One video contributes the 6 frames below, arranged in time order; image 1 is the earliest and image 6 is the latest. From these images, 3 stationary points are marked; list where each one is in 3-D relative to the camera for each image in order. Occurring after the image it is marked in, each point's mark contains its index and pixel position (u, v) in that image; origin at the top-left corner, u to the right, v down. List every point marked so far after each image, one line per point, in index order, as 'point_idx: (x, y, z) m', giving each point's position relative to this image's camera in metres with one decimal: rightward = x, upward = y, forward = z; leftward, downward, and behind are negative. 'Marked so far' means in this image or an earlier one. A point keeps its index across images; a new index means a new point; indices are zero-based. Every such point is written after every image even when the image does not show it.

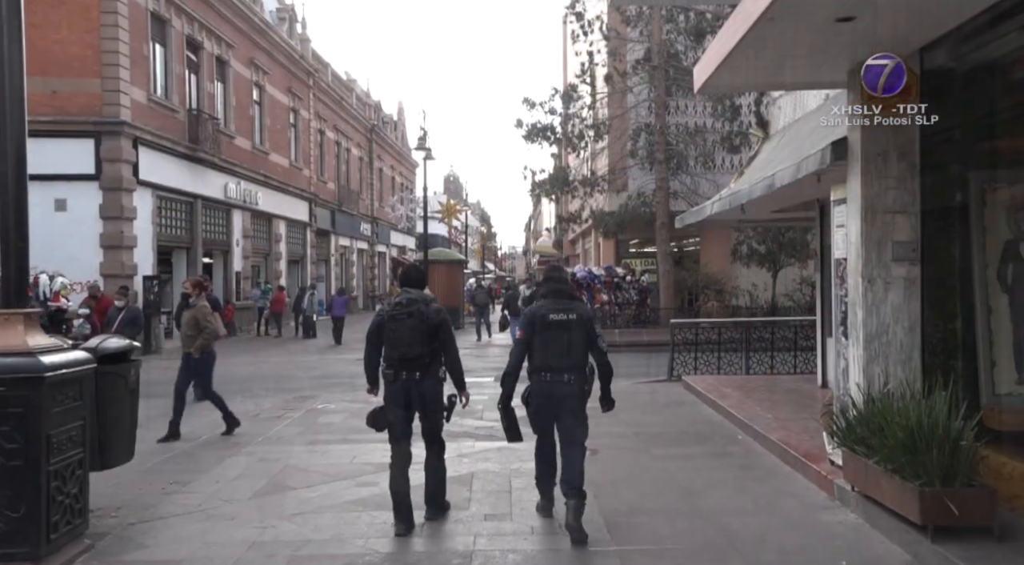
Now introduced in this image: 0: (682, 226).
0: (+2.5, +0.9, +12.9) m
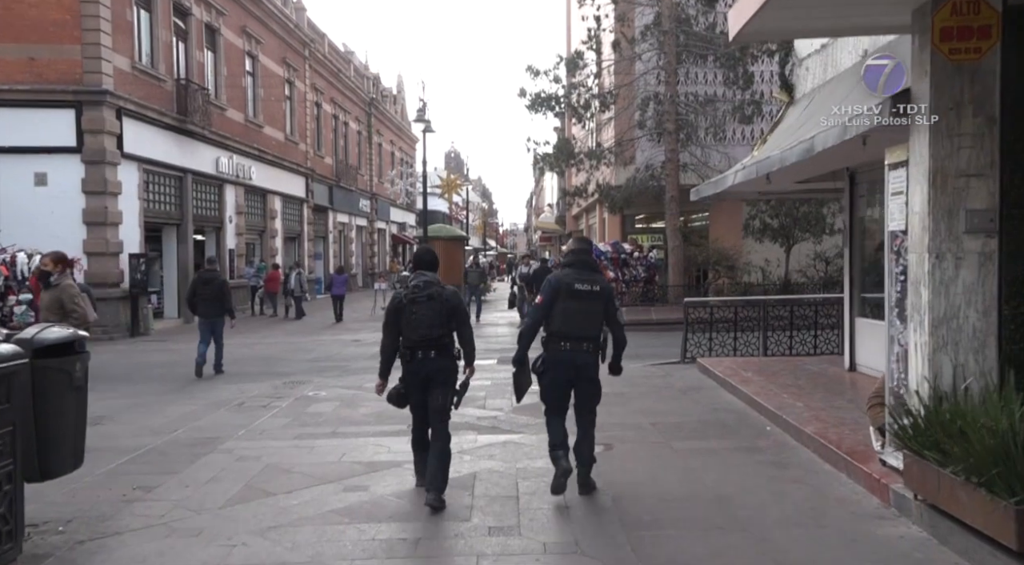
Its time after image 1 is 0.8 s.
0: (+2.5, +1.2, +12.0) m
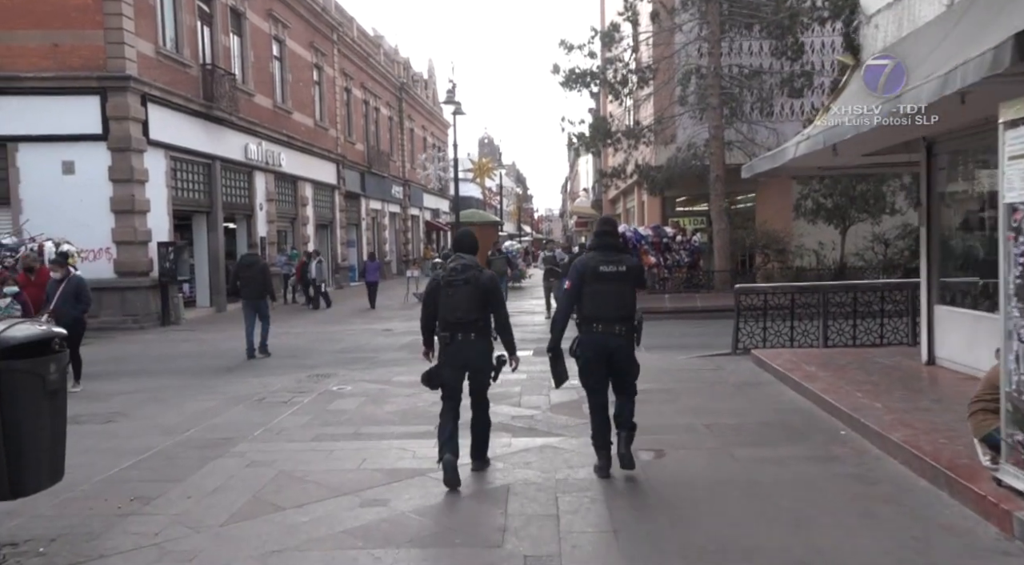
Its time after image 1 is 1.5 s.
0: (+3.0, +1.4, +11.0) m
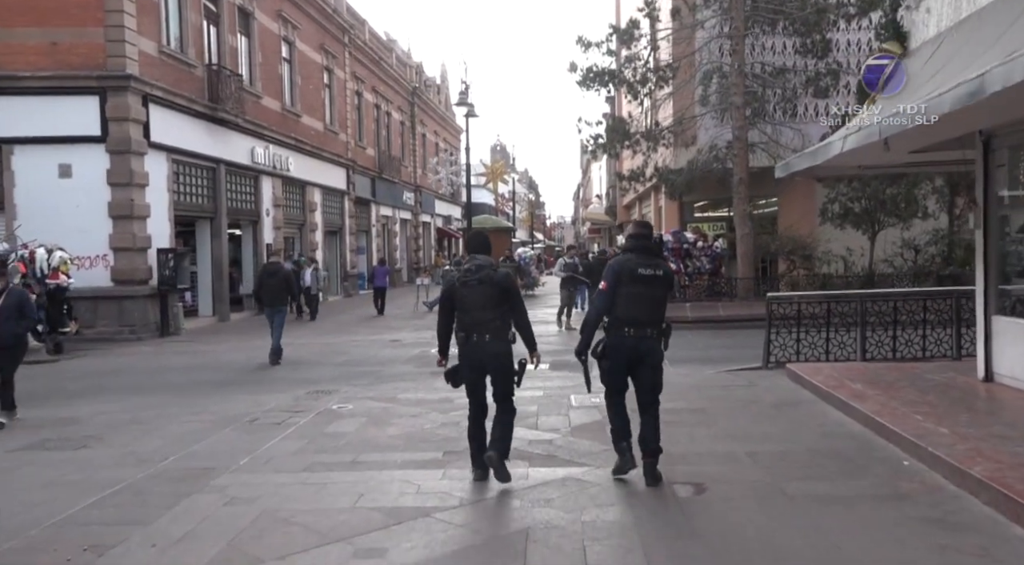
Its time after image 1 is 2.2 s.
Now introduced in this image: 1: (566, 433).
0: (+3.2, +1.3, +10.1) m
1: (+0.5, -1.4, +8.0) m
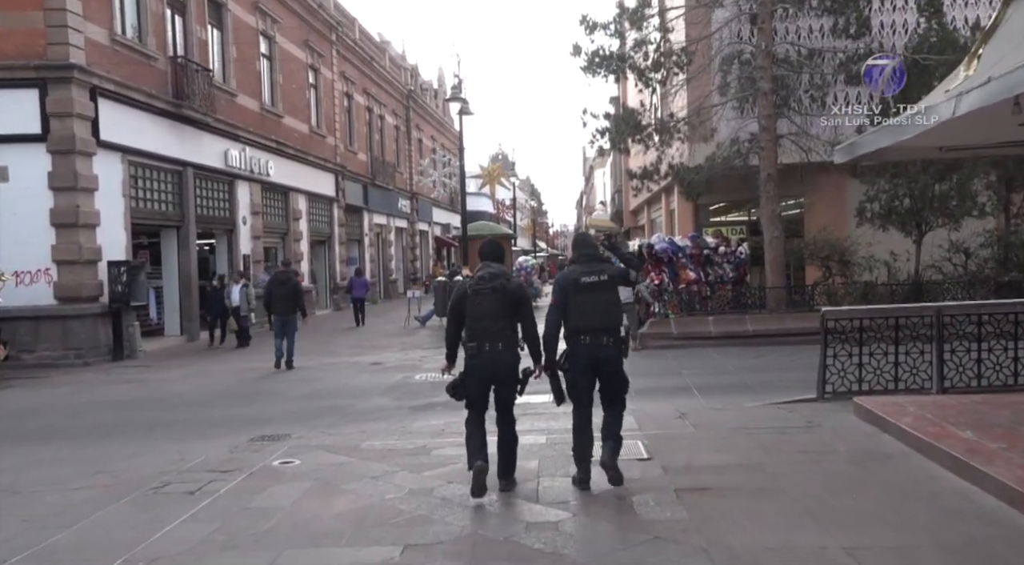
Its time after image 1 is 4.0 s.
0: (+3.1, +1.2, +7.9) m
1: (+0.4, -1.5, +5.8) m
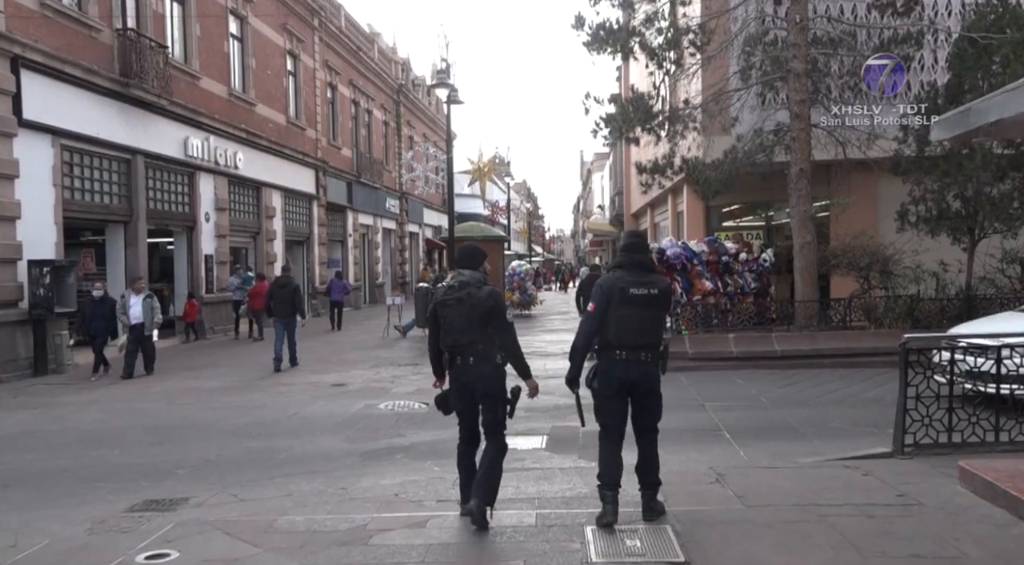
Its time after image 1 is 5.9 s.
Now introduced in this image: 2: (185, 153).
0: (+3.0, +1.0, +5.7) m
1: (+0.3, -1.6, +3.5) m
2: (-7.4, +2.9, +20.0) m
